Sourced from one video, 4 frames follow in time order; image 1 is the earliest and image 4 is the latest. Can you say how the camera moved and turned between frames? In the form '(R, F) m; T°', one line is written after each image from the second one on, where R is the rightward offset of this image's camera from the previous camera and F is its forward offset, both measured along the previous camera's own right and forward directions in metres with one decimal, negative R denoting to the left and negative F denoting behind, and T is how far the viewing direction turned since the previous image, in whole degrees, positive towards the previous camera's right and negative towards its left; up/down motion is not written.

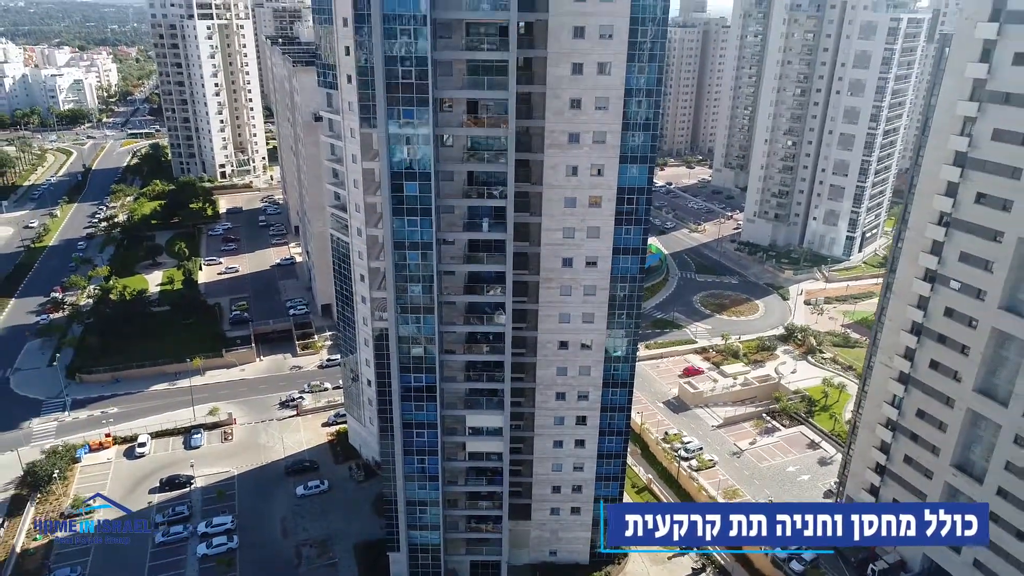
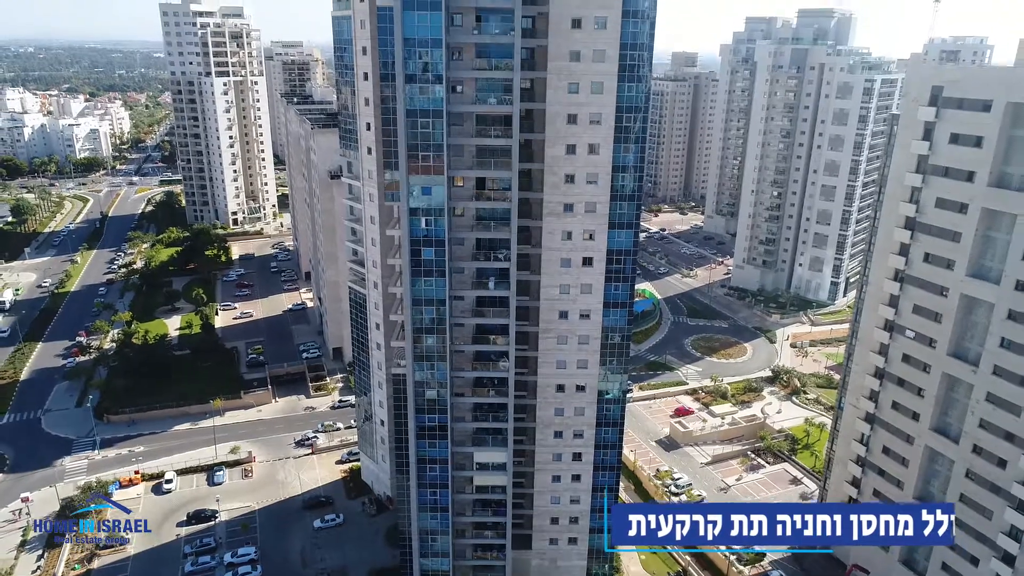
(-0.2, -4.3) m; 0°
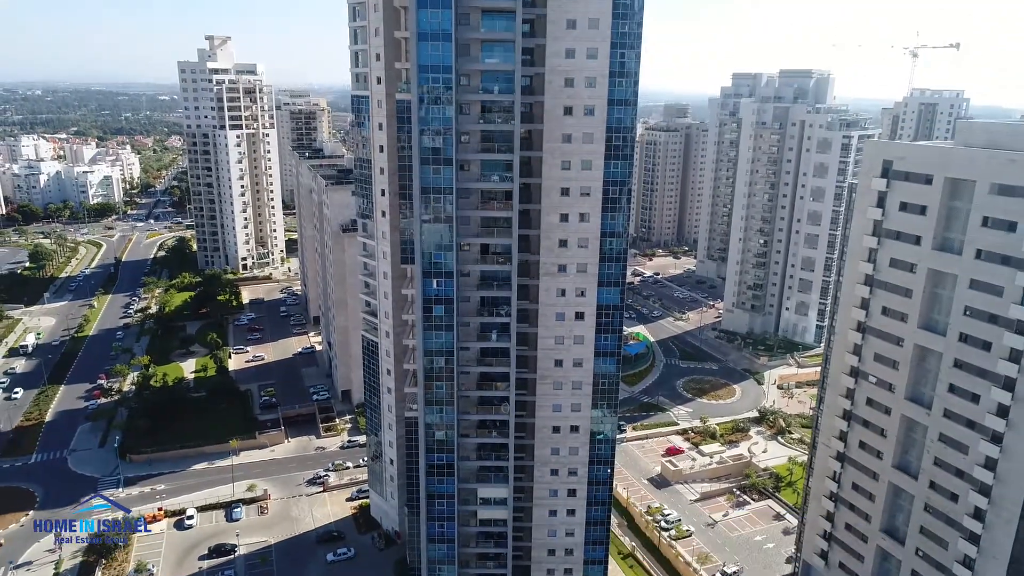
(-0.1, -4.4) m; 0°
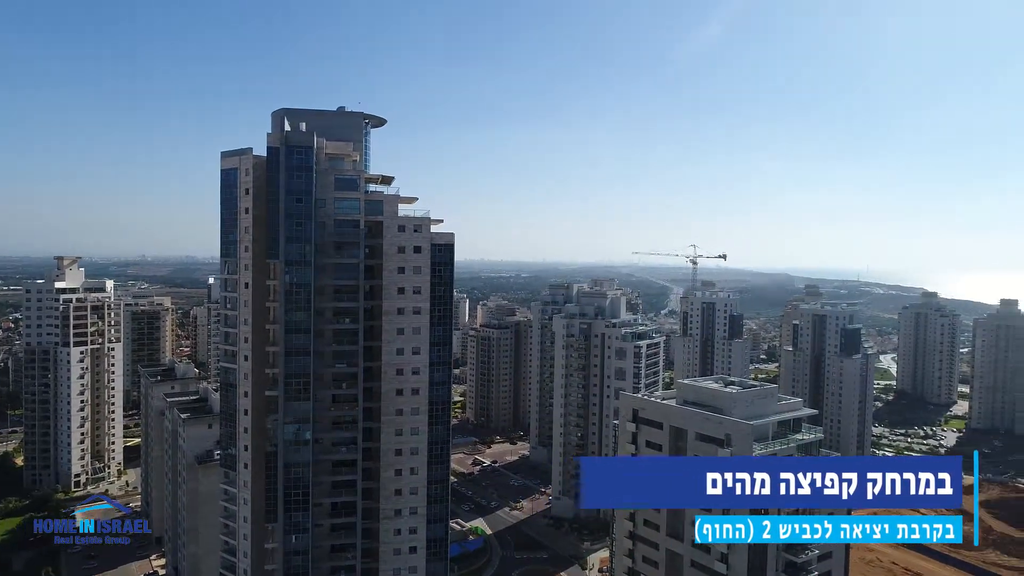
(+0.2, -13.2) m; +13°
